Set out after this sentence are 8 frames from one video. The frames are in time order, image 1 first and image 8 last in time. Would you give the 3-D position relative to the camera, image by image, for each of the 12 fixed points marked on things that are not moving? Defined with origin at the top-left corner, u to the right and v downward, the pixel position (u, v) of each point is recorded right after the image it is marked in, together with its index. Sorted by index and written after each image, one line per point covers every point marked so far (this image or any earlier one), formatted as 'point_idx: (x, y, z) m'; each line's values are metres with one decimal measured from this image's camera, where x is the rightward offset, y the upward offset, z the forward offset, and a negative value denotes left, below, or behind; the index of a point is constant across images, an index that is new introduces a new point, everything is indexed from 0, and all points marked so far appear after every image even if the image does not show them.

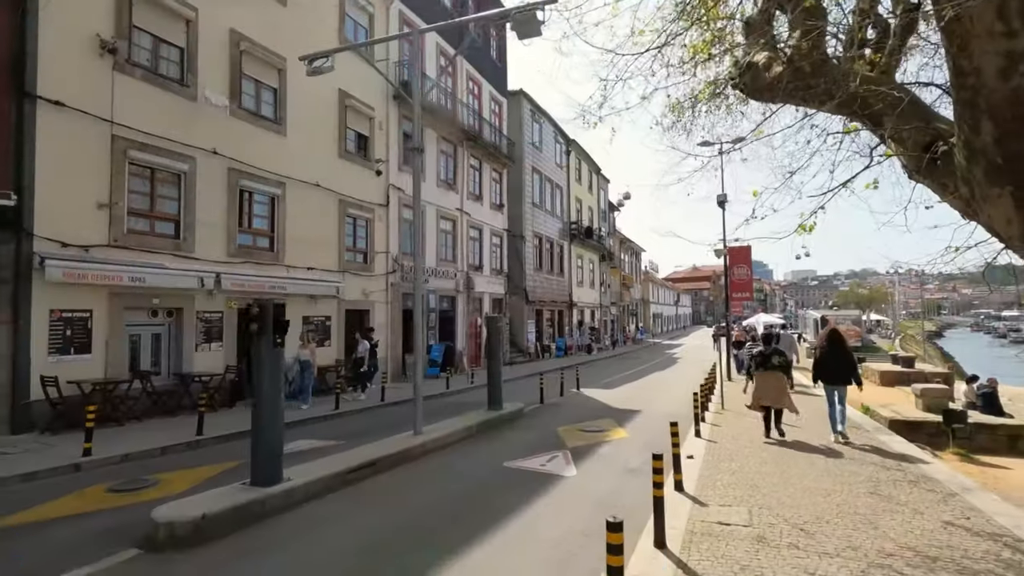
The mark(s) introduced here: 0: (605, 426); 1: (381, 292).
0: (+2.0, -3.0, +11.6) m
1: (-4.9, -0.2, +19.9) m
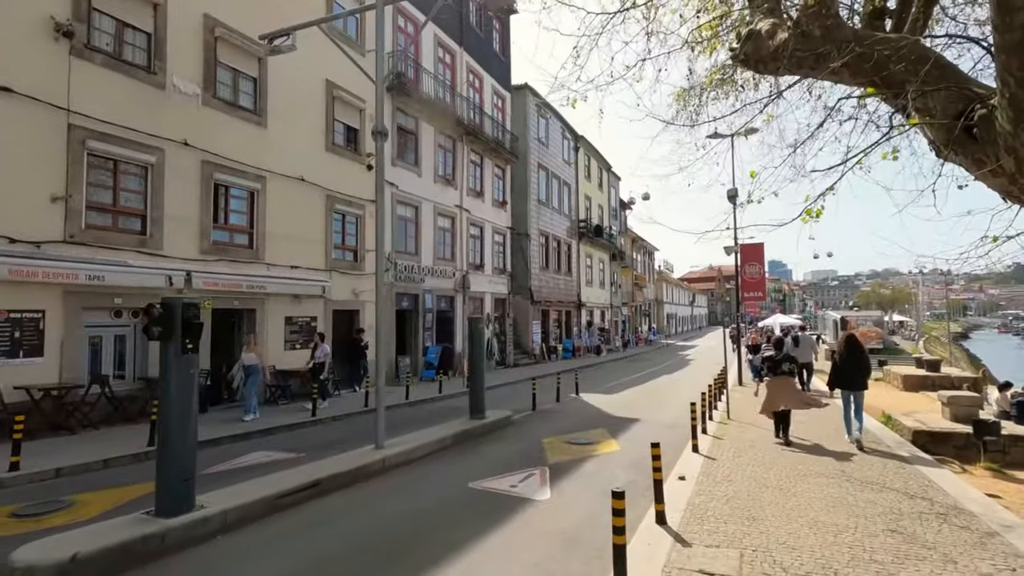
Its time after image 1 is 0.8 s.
0: (+1.6, -3.0, +10.6) m
1: (-5.0, -0.2, +19.1) m
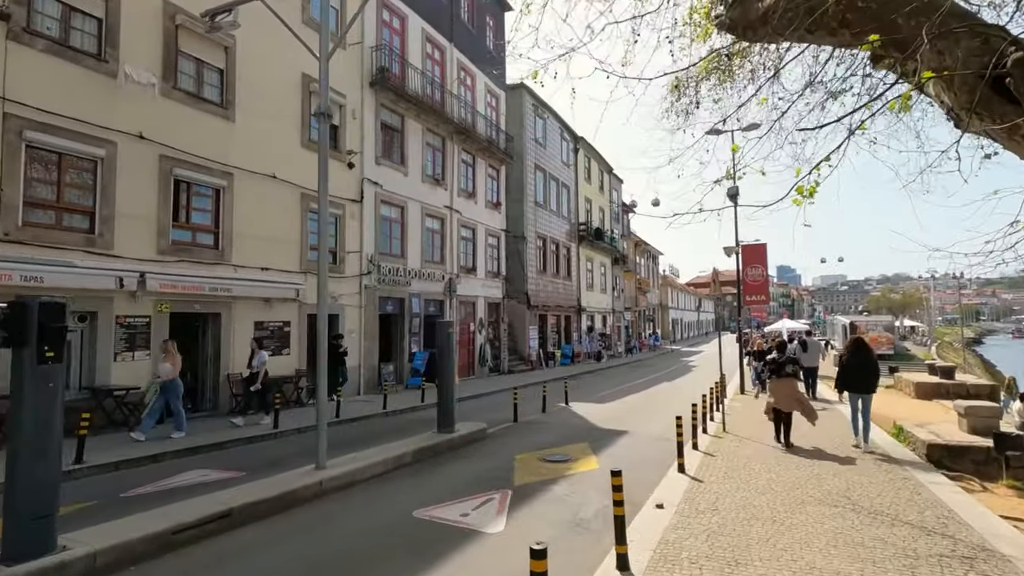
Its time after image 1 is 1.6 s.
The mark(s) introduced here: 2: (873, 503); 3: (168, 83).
0: (+1.1, -3.0, +9.6) m
1: (-5.4, -0.3, +18.2) m
2: (+4.3, -2.6, +6.4) m
3: (-8.1, +4.8, +12.6) m
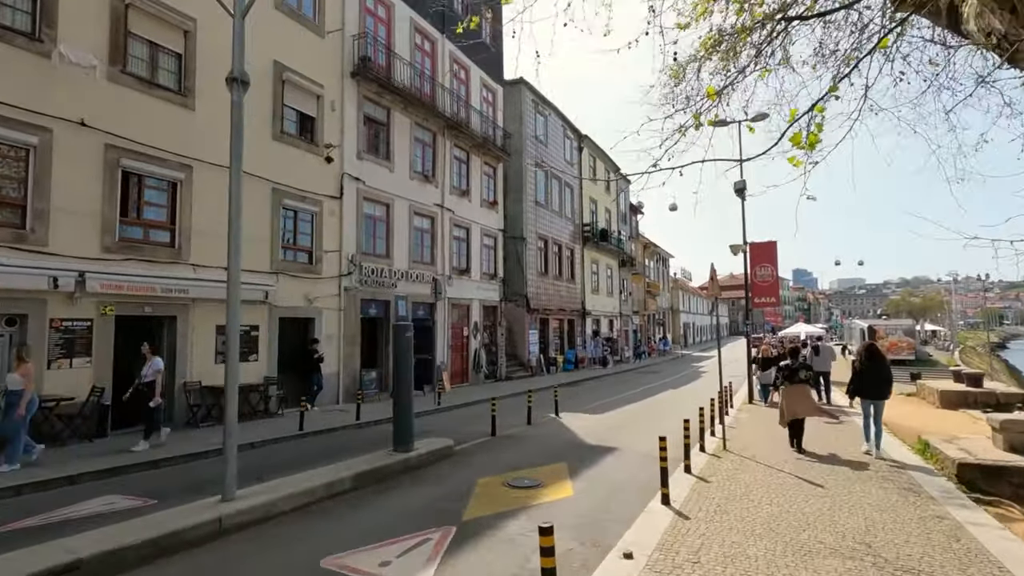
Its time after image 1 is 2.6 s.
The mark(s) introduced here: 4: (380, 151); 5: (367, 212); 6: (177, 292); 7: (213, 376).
0: (+0.5, -3.0, +8.4) m
1: (-5.8, -0.4, +17.2) m
2: (+3.6, -2.5, +5.0) m
3: (-8.6, +4.8, +11.7) m
4: (-4.9, +5.0, +19.8) m
5: (-5.1, +2.7, +19.0) m
6: (-7.7, -0.1, +12.4) m
7: (-7.6, -2.2, +13.5) m
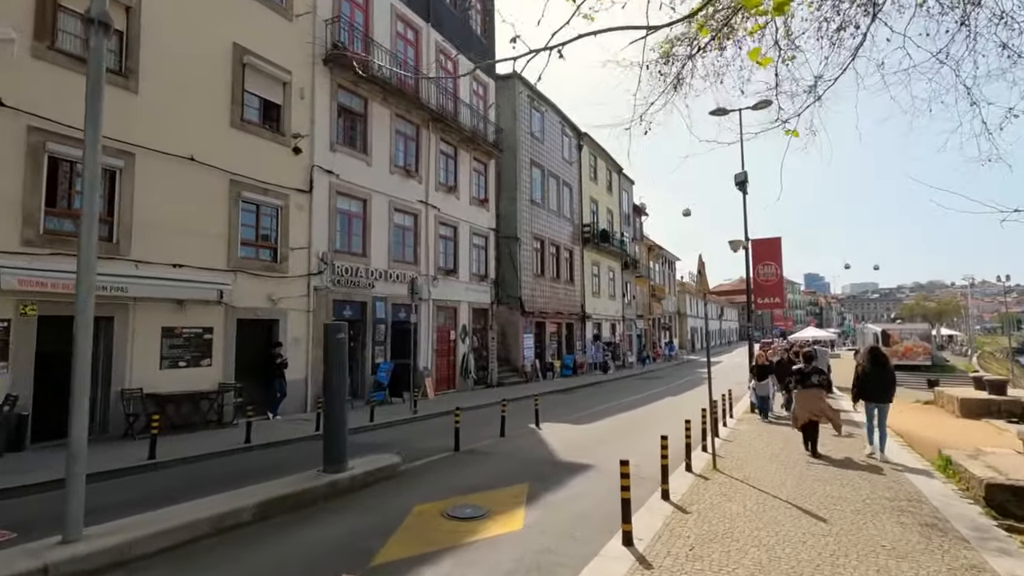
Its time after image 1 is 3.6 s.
0: (-0.2, -2.9, +7.1) m
1: (-6.4, -0.4, +16.0) m
2: (+2.8, -2.4, +3.7) m
3: (-9.3, +4.9, +10.6) m
4: (-5.4, +5.0, +18.7) m
5: (-5.7, +2.7, +17.9) m
6: (-8.4, -0.1, +11.3) m
7: (-8.2, -2.2, +12.4) m
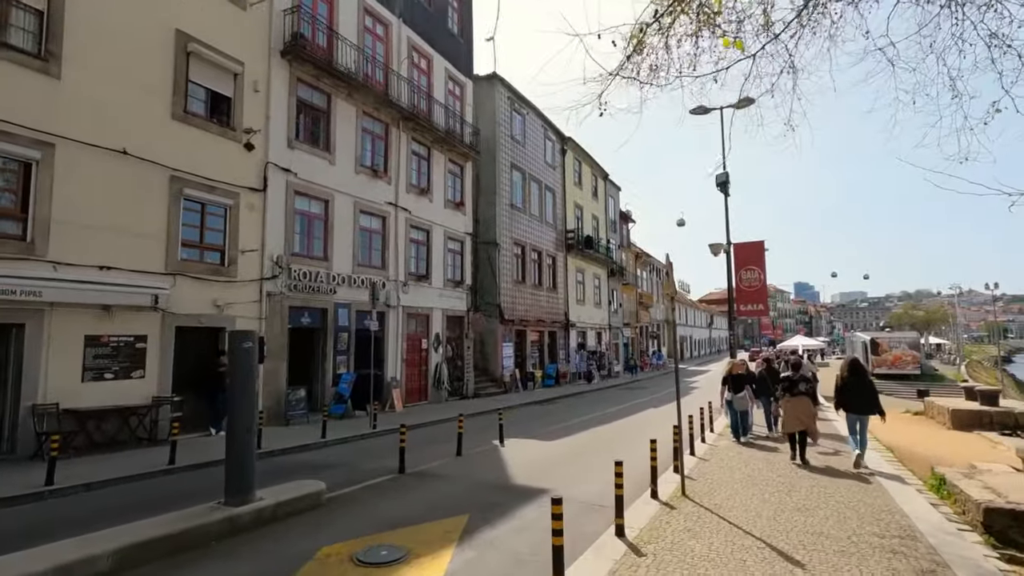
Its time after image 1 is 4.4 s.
0: (-1.0, -2.9, +6.0) m
1: (-7.3, -0.5, +14.9) m
2: (+2.1, -2.3, +2.7) m
3: (-10.2, +4.8, +9.5) m
4: (-6.4, +4.8, +17.7) m
5: (-6.7, +2.5, +16.8) m
6: (-9.3, -0.1, +10.1) m
7: (-9.1, -2.3, +11.2) m
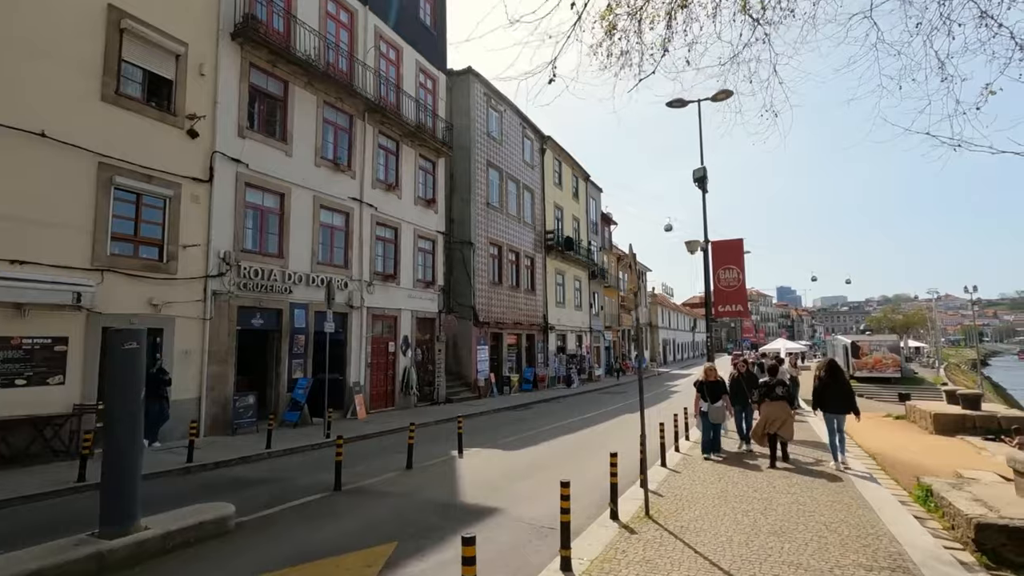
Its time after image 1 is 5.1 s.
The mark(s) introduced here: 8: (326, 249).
0: (-1.7, -2.8, +5.1) m
1: (-8.2, -0.5, +13.8) m
2: (+1.5, -2.2, +1.8) m
3: (-10.9, +4.9, +8.4) m
4: (-7.4, +4.9, +16.6) m
5: (-7.6, +2.5, +15.7) m
6: (-10.1, 0.0, +9.0) m
7: (-9.9, -2.2, +10.0) m
8: (-6.3, +1.4, +18.2) m
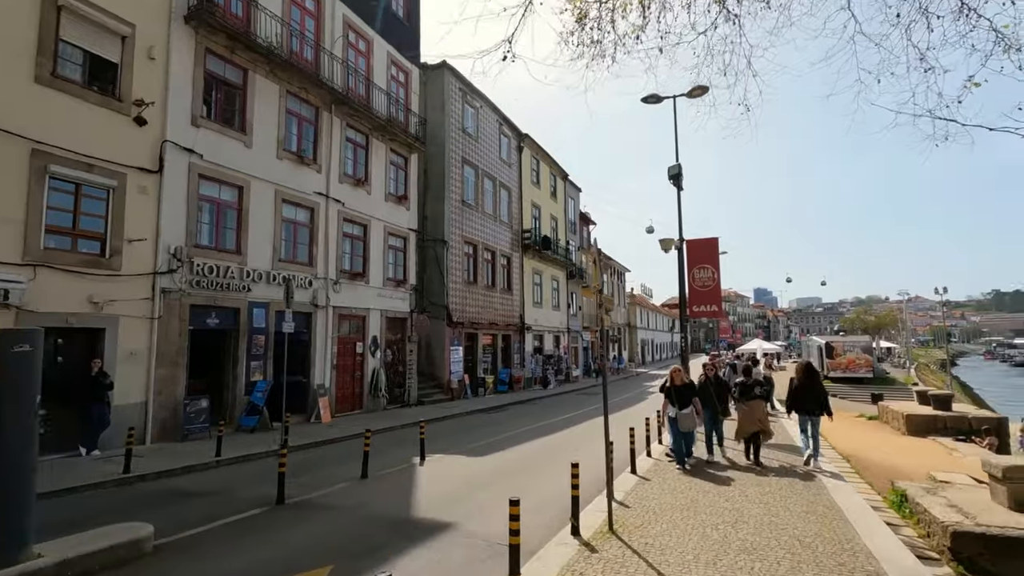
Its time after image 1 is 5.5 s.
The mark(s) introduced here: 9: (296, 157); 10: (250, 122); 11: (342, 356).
0: (-2.2, -2.7, +4.4) m
1: (-9.0, -0.4, +12.9) m
2: (+1.1, -2.2, +1.3) m
3: (-11.5, +5.0, +7.4) m
4: (-8.3, +4.9, +15.8) m
5: (-8.5, +2.6, +14.9) m
6: (-10.7, 0.0, +8.1) m
7: (-10.6, -2.1, +9.1) m
8: (-7.3, +1.4, +17.5) m
9: (-7.2, +4.4, +17.8) m
10: (-7.9, +5.0, +16.2) m
11: (-6.2, -2.5, +19.5) m
